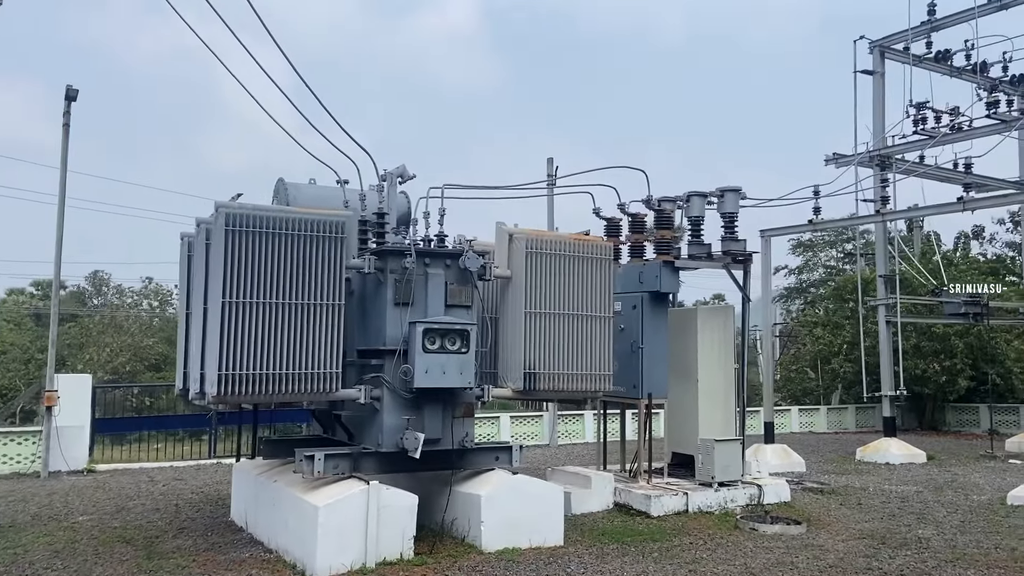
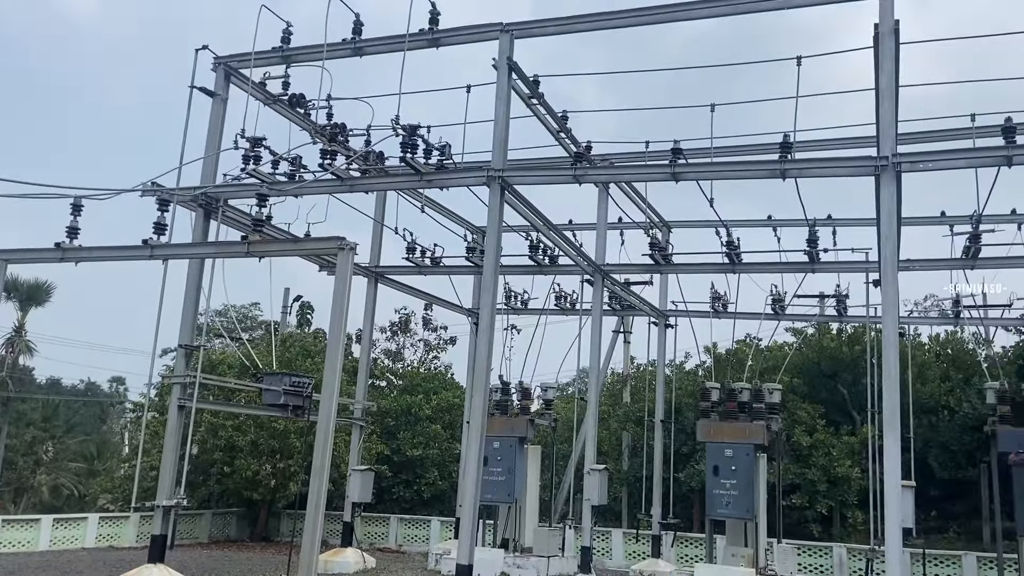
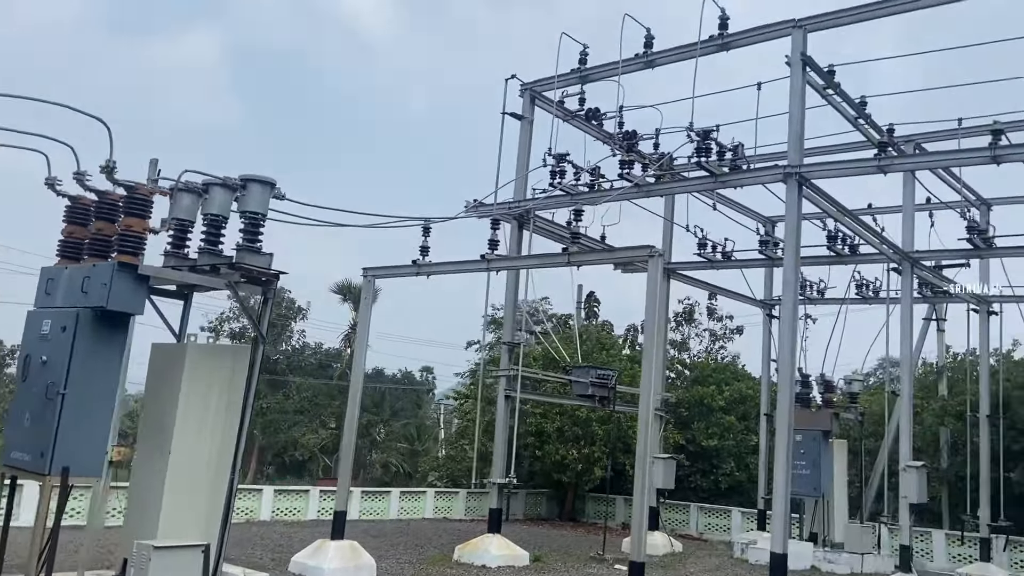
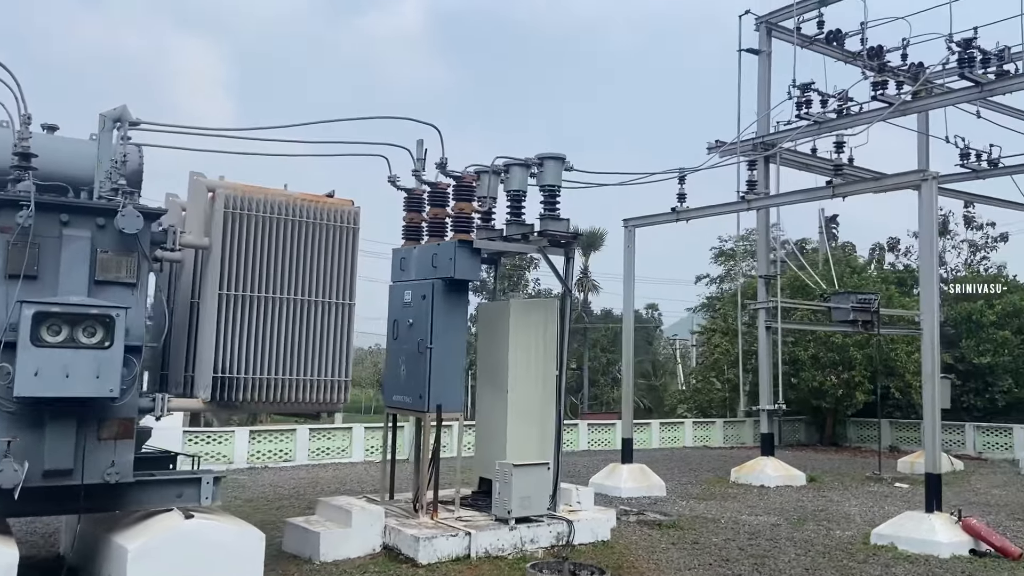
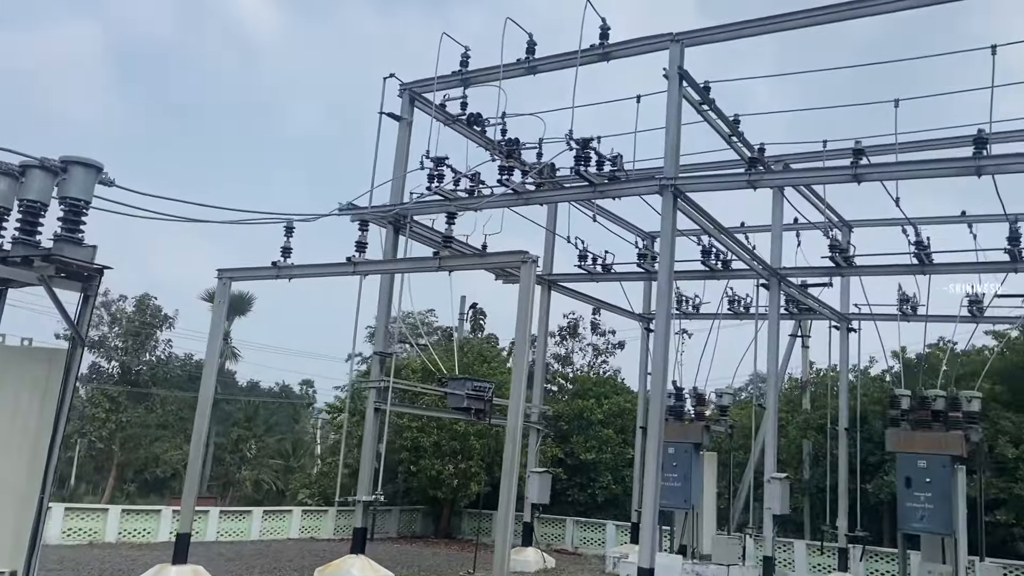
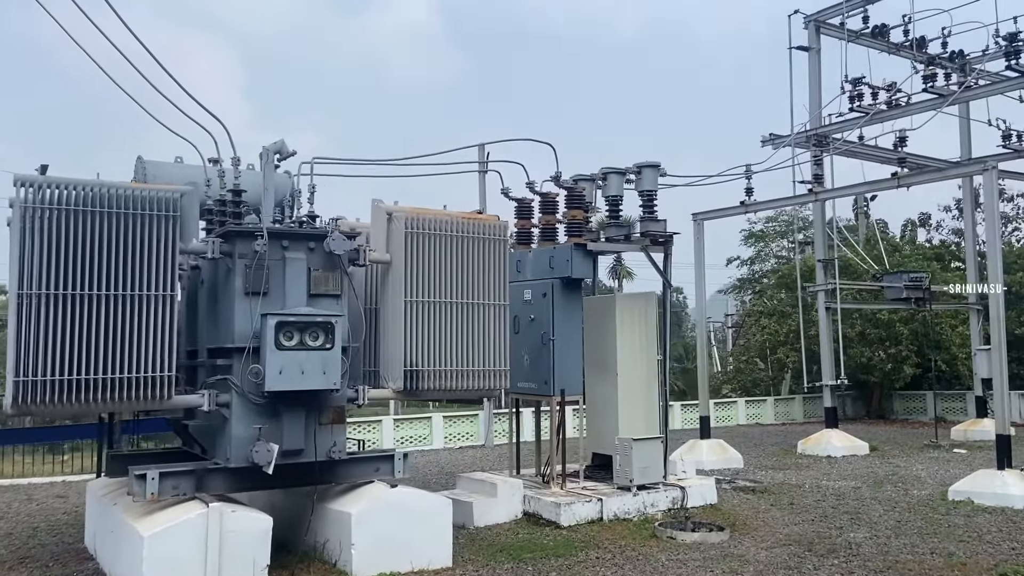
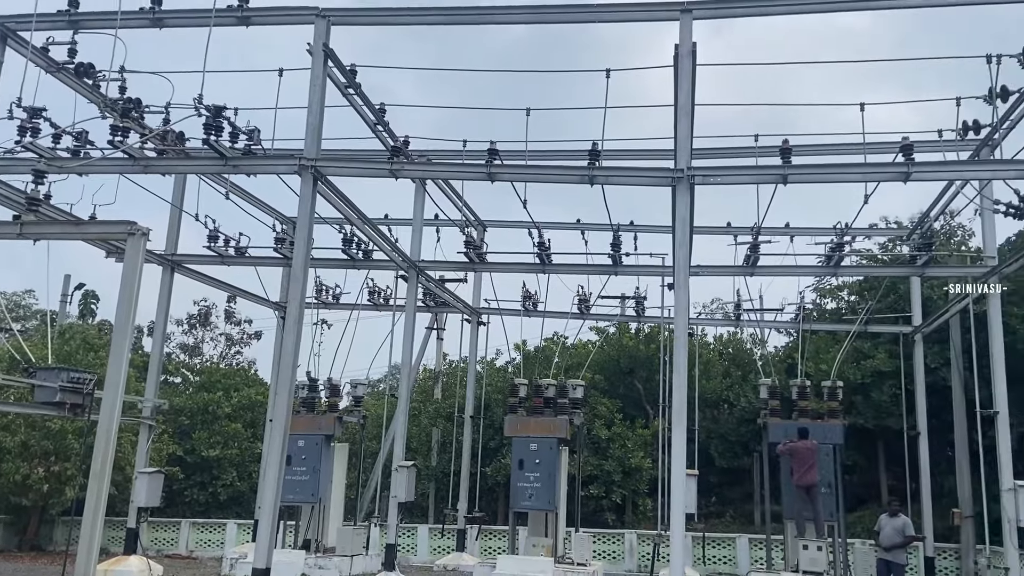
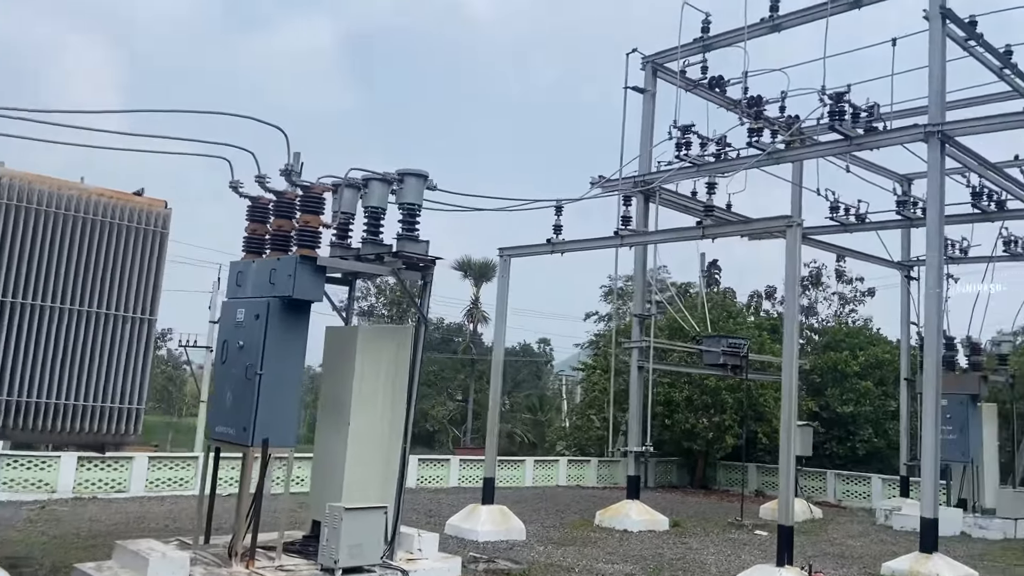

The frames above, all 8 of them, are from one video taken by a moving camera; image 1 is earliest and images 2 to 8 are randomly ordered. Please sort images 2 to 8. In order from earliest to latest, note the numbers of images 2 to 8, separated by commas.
6, 4, 8, 3, 5, 2, 7
